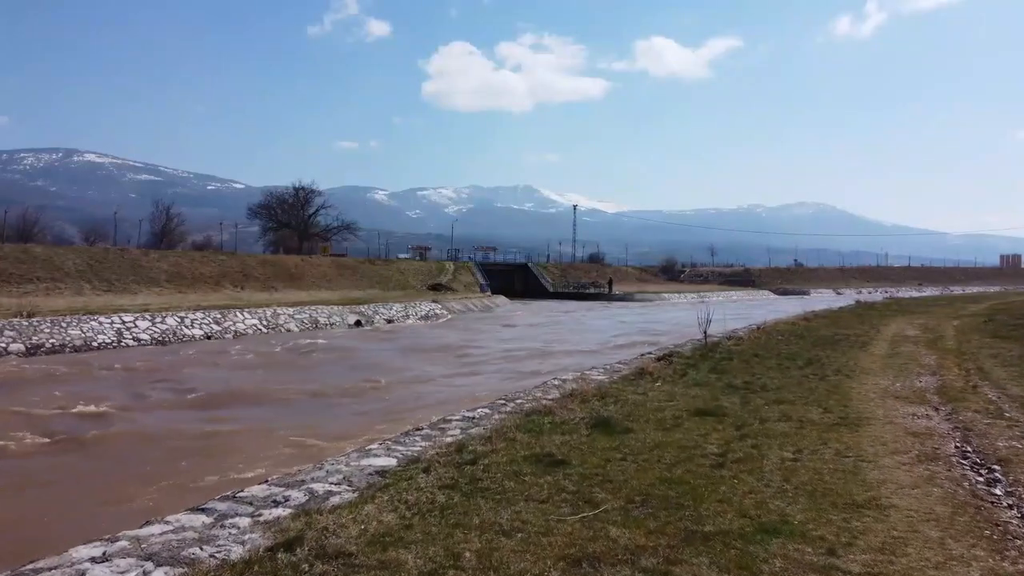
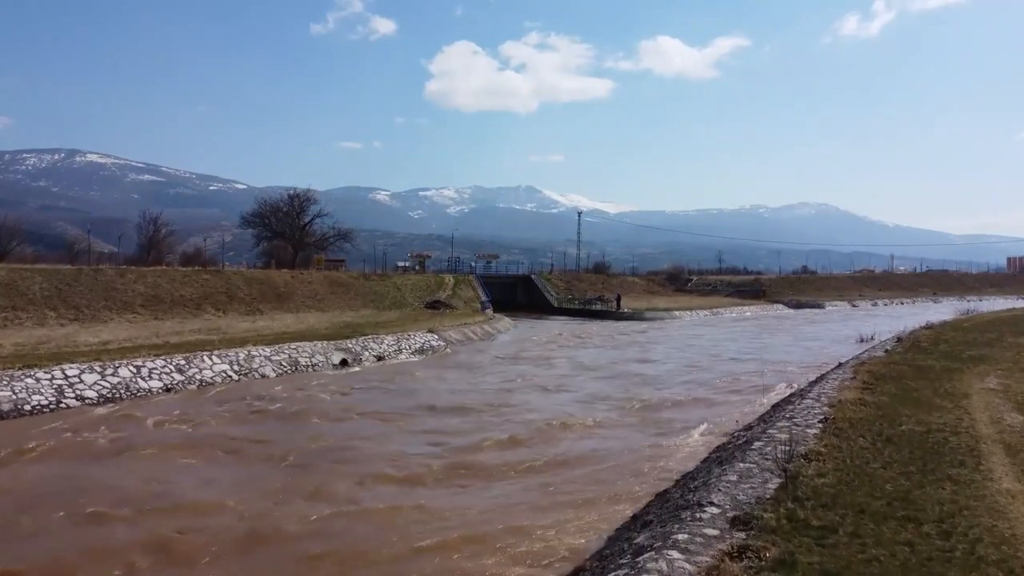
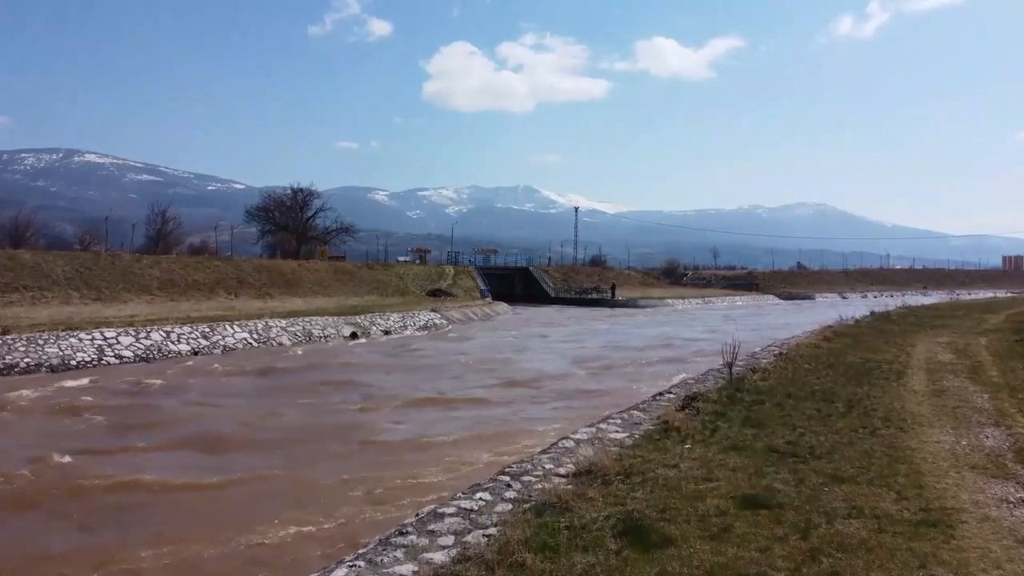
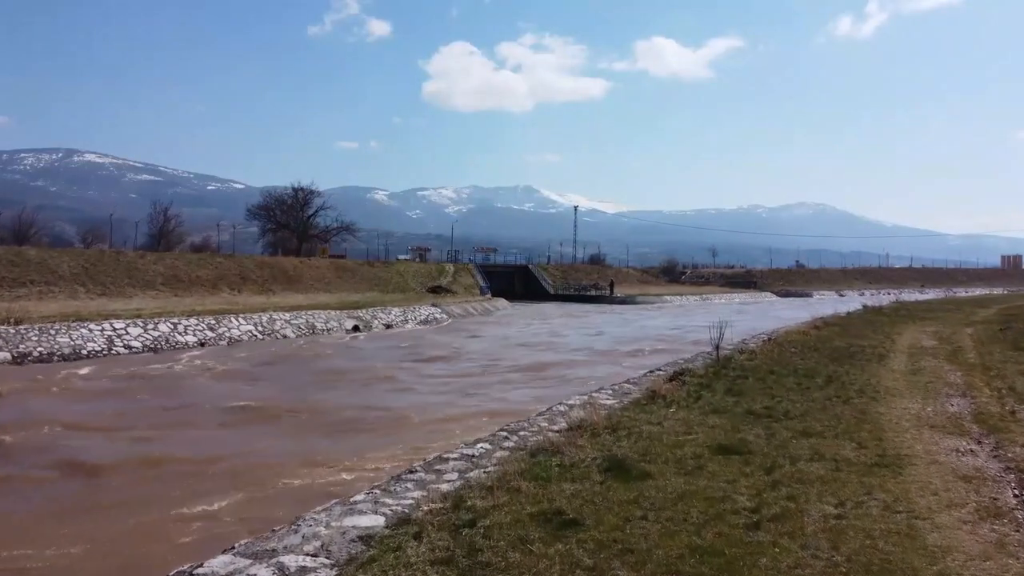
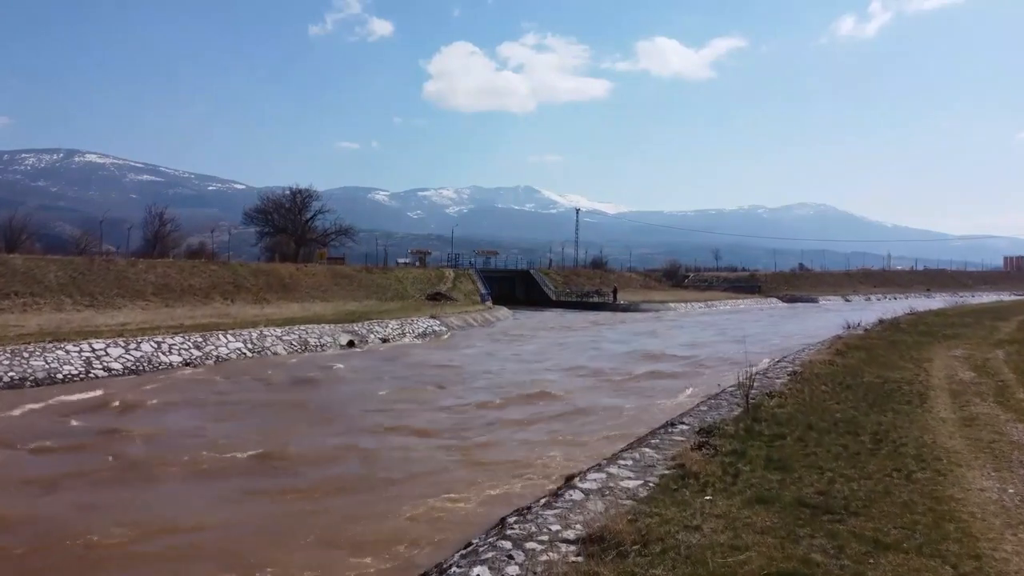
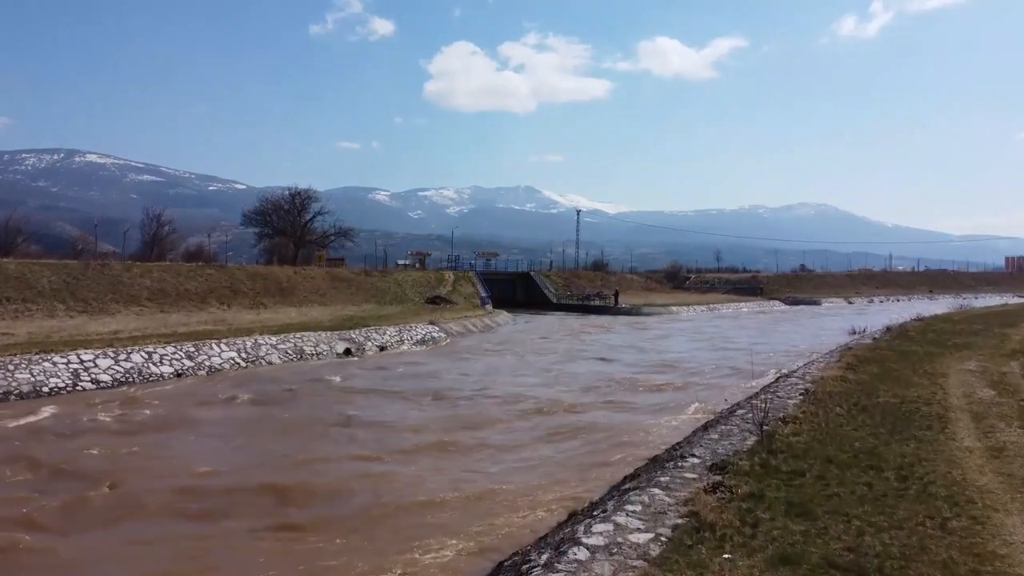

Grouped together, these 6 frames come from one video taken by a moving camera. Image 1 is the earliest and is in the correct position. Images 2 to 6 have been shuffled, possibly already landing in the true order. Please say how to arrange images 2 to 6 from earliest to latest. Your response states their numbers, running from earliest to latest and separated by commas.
4, 3, 5, 6, 2
